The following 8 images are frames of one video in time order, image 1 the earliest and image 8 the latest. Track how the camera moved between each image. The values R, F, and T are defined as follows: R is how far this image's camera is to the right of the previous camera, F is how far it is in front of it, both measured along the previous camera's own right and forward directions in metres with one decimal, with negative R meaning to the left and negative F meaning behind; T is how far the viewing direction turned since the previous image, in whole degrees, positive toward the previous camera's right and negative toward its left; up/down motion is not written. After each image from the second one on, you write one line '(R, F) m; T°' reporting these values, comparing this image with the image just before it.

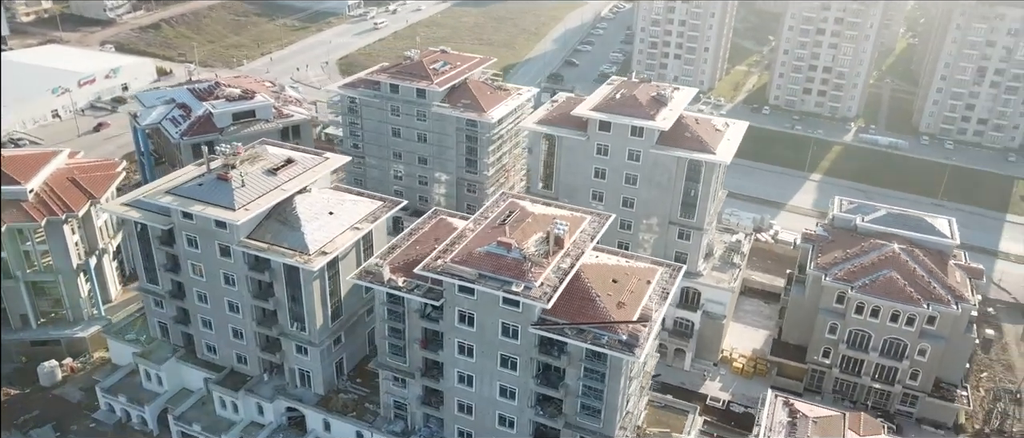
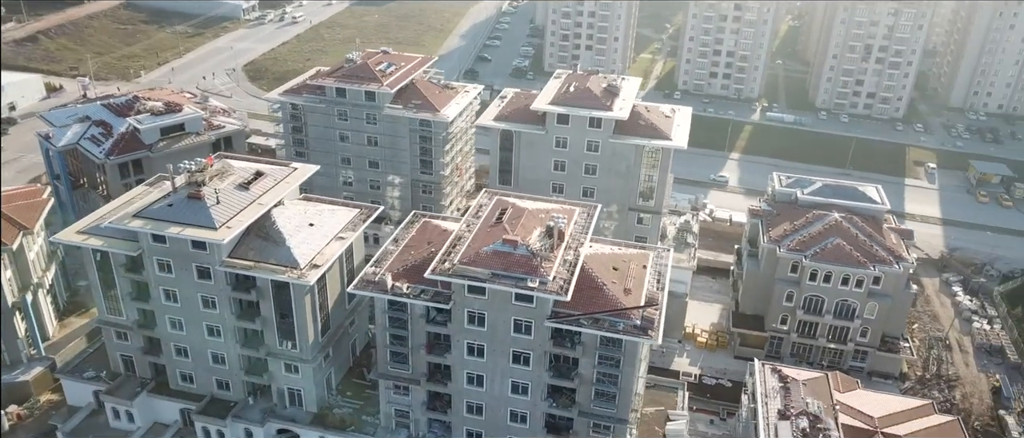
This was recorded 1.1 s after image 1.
(-5.5, +0.2) m; +8°
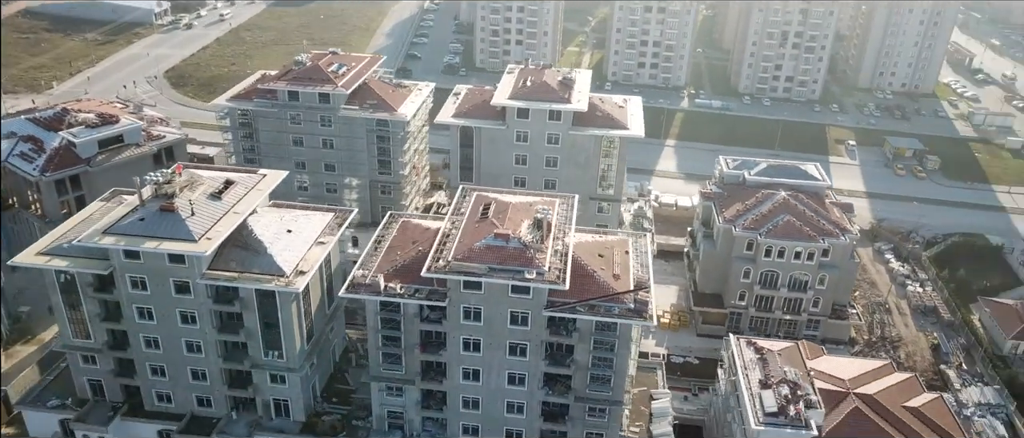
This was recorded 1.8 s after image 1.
(-3.6, -0.3) m; +6°
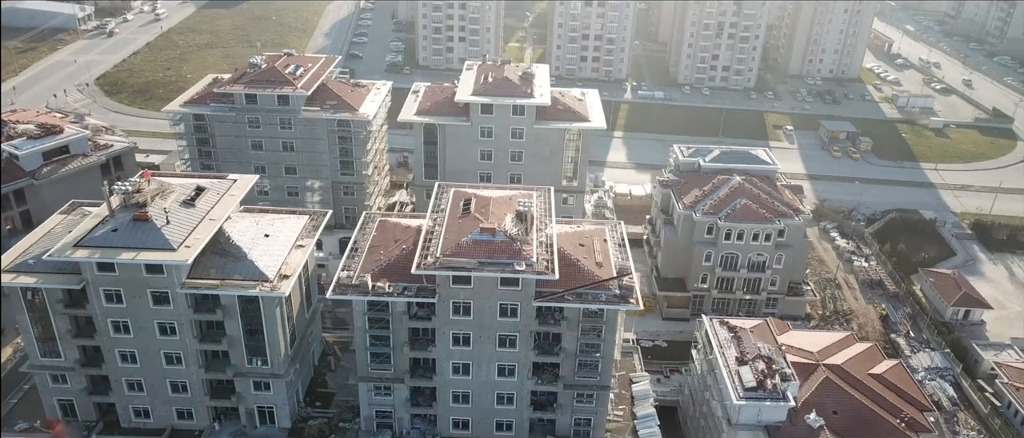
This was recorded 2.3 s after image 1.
(-2.5, -0.4) m; +5°
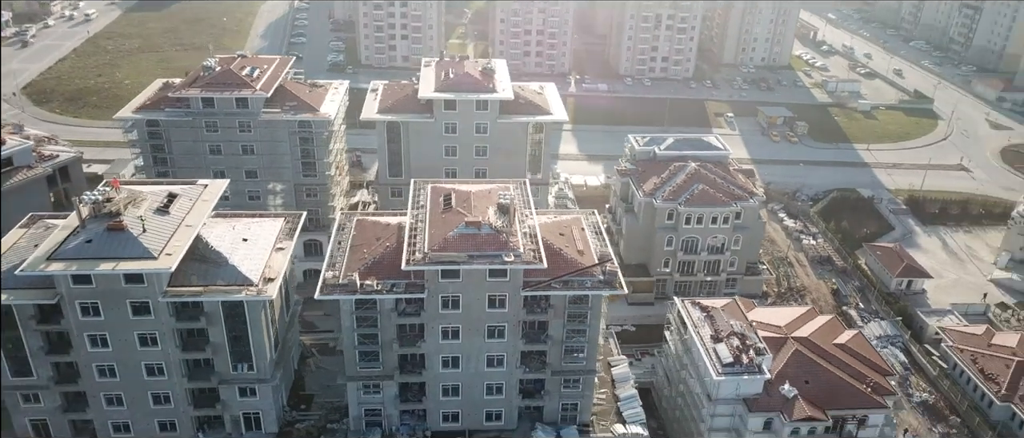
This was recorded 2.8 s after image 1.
(-2.5, -0.5) m; +5°
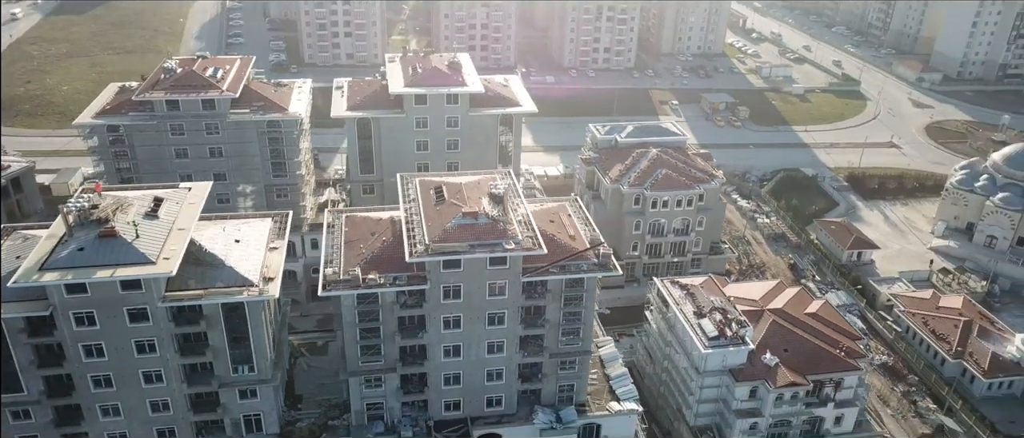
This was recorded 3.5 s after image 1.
(-3.3, -0.7) m; +5°
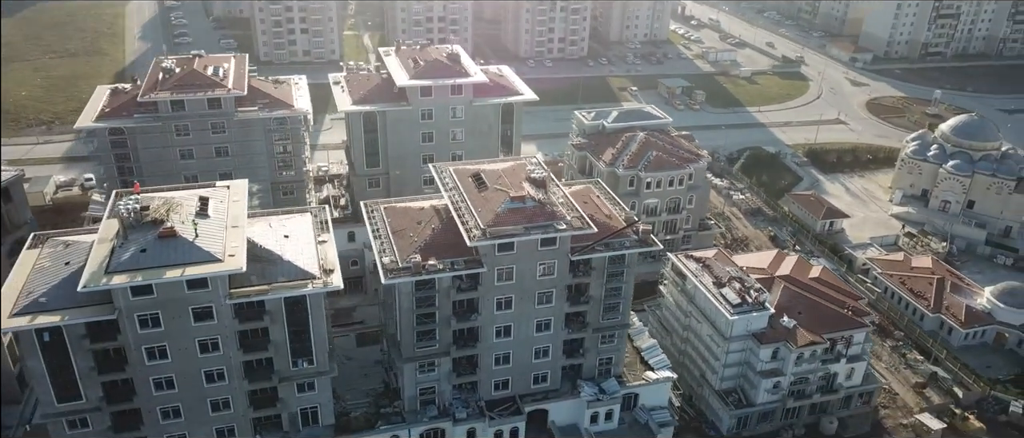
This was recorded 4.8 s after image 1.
(-6.5, -1.2) m; +6°
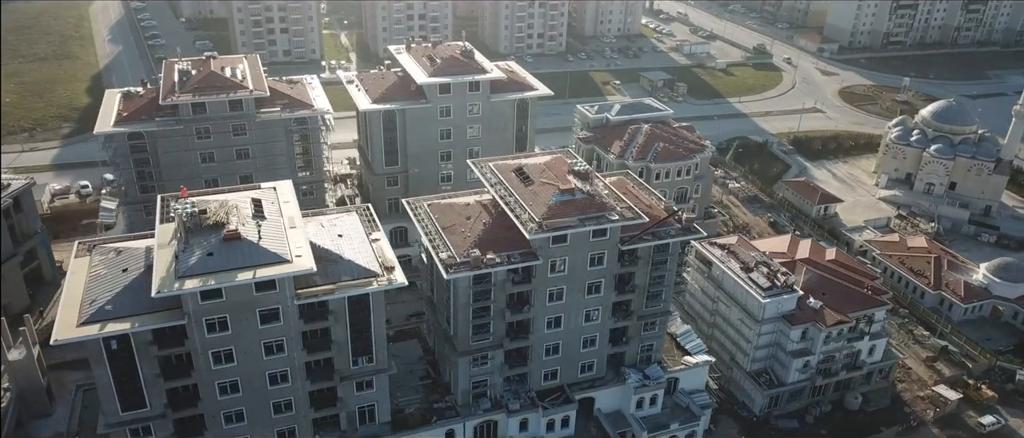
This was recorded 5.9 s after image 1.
(-5.3, -0.5) m; +4°
